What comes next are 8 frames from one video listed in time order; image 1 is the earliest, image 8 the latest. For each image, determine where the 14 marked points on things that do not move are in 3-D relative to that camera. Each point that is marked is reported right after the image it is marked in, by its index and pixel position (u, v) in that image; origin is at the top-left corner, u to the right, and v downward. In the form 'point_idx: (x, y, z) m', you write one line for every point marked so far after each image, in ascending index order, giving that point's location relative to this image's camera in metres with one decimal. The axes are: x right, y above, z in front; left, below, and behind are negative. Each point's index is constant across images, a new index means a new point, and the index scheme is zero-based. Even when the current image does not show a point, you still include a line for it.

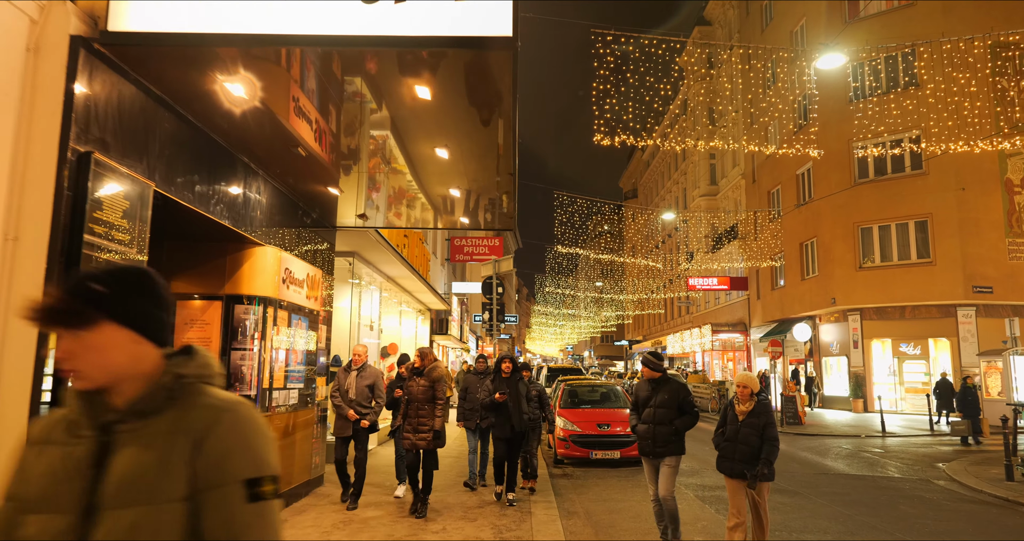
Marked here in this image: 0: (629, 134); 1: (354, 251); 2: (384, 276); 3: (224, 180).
0: (+2.1, +2.4, +12.3) m
1: (-2.7, +0.4, +12.0) m
2: (-2.7, -0.1, +15.0) m
3: (-2.7, +0.8, +6.4) m
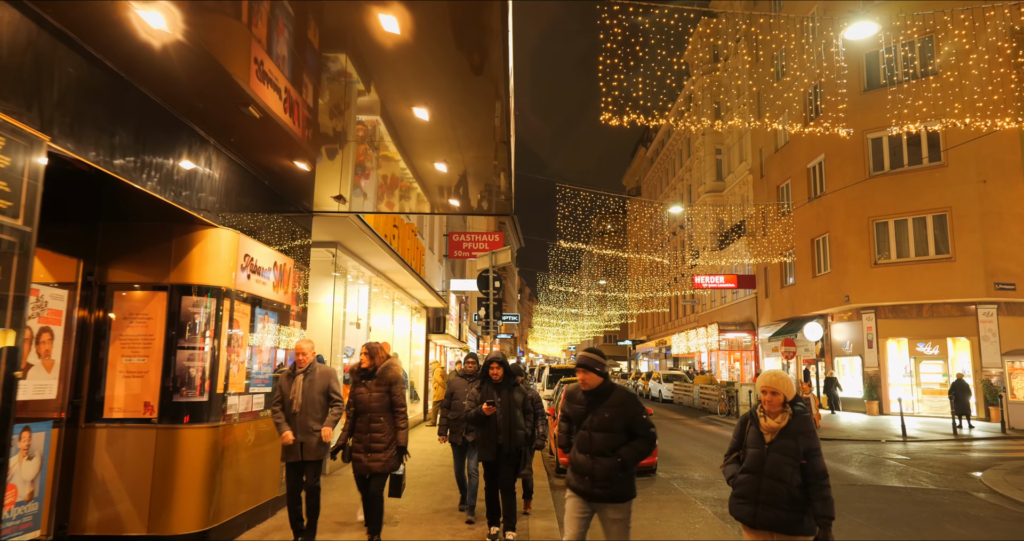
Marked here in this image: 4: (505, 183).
0: (+2.1, +2.6, +11.3) m
1: (-2.8, +0.5, +10.9) m
2: (-2.8, 0.0, +13.9) m
3: (-2.7, +0.9, +5.4) m
4: (-0.1, +1.0, +8.1) m
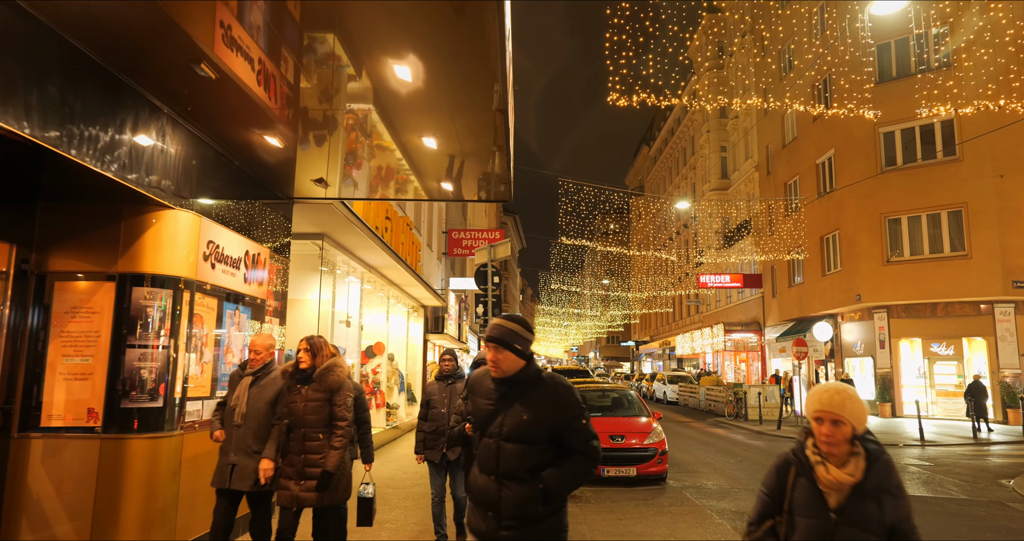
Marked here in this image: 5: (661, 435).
0: (+2.1, +2.7, +10.5) m
1: (-2.8, +0.6, +10.2) m
2: (-2.8, +0.1, +13.2) m
3: (-2.8, +1.0, +4.6) m
4: (-0.1, +1.1, +7.3) m
5: (+2.4, -2.6, +11.2) m
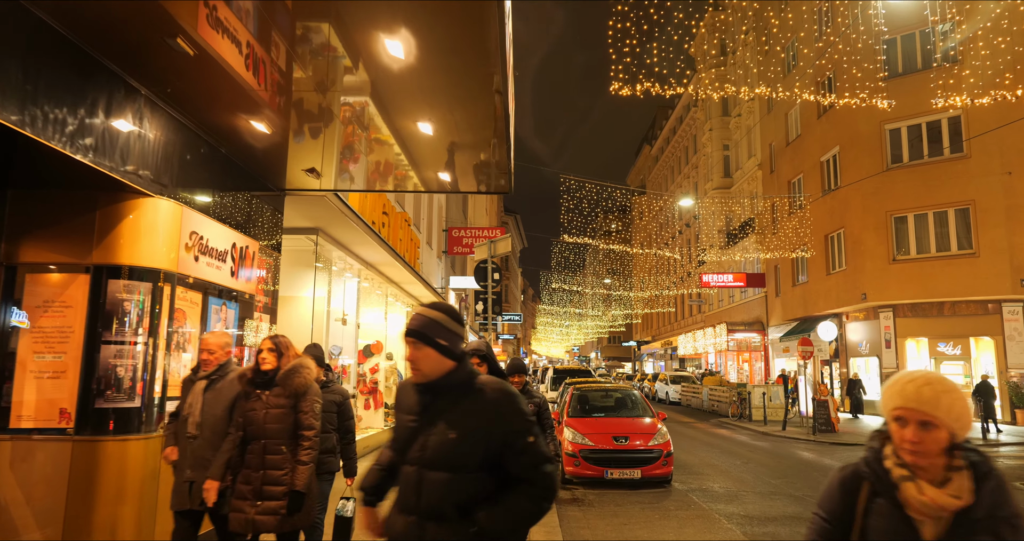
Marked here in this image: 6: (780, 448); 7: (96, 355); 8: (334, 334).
0: (+2.1, +2.7, +10.2) m
1: (-2.8, +0.6, +9.9) m
2: (-2.8, +0.1, +12.9) m
3: (-2.8, +1.1, +4.3) m
4: (-0.1, +1.2, +7.0) m
5: (+2.4, -2.6, +10.9) m
6: (+6.9, -4.6, +18.4) m
7: (-2.9, -0.6, +4.9) m
8: (-2.9, -1.0, +11.5) m
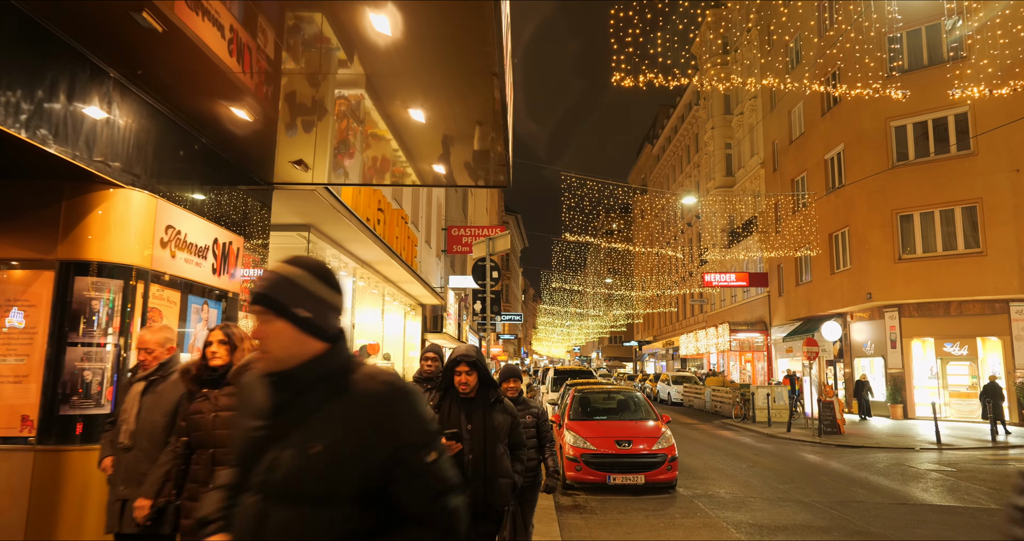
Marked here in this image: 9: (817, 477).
0: (+2.1, +2.8, +9.8) m
1: (-2.8, +0.7, +9.5) m
2: (-2.8, +0.2, +12.5) m
3: (-2.8, +1.1, +3.9) m
4: (-0.1, +1.2, +6.7) m
5: (+2.4, -2.5, +10.5) m
6: (+6.9, -4.6, +18.0) m
7: (-2.9, -0.6, +4.6) m
8: (-2.9, -1.0, +11.1) m
9: (+5.4, -3.7, +12.4) m
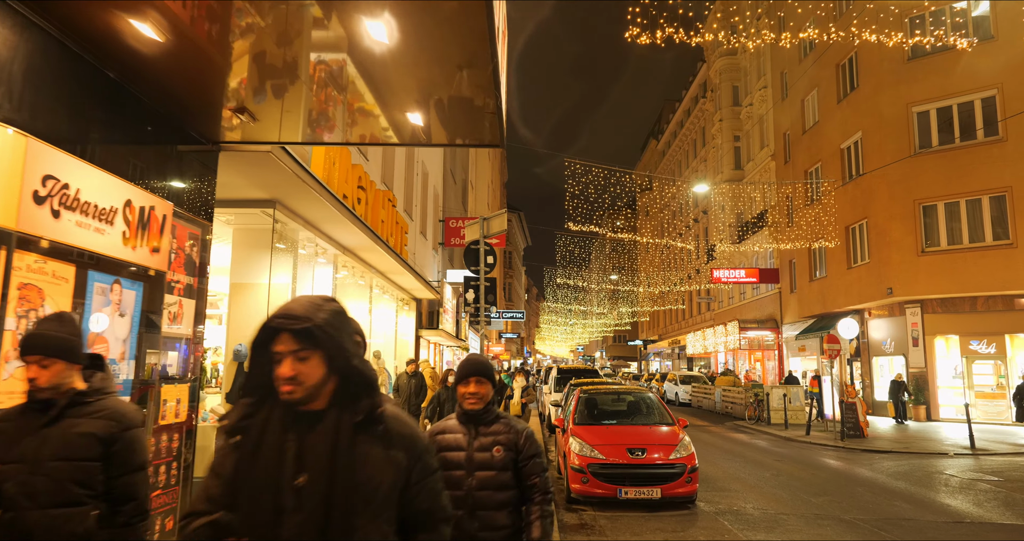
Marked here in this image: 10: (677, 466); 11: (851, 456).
0: (+2.0, +3.0, +8.6) m
1: (-2.8, +0.9, +8.3) m
2: (-2.8, +0.4, +11.2) m
3: (-2.8, +1.3, +2.7) m
4: (-0.1, +1.4, +5.4) m
5: (+2.4, -2.3, +9.2) m
6: (+6.9, -4.4, +16.7) m
7: (-3.0, -0.4, +3.3) m
8: (-3.0, -0.8, +9.9) m
9: (+5.4, -3.5, +11.1) m
10: (+2.1, -2.5, +8.9) m
11: (+8.1, -4.4, +16.7) m
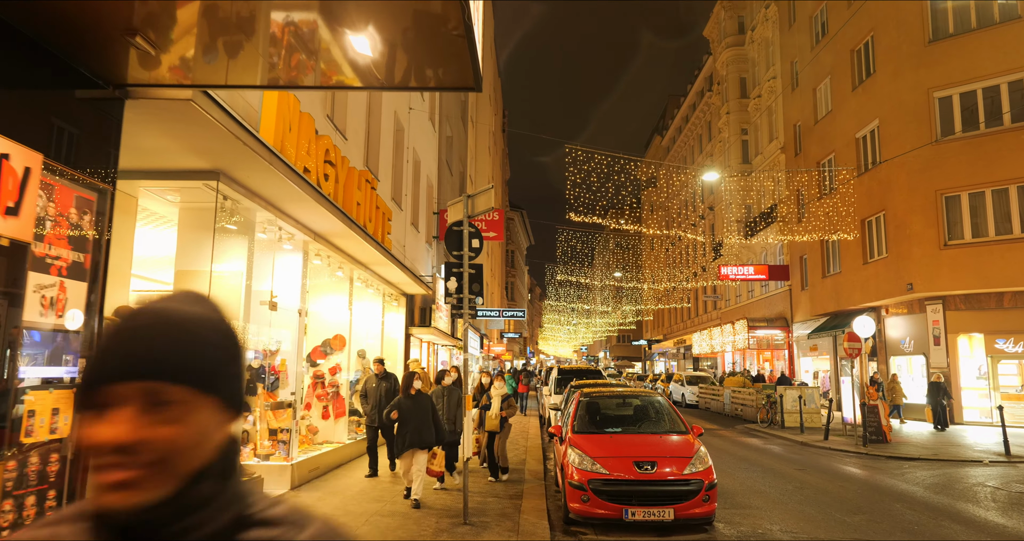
0: (+1.9, +3.1, +7.3) m
1: (-2.9, +1.0, +7.0) m
2: (-2.9, +0.5, +10.0) m
3: (-3.0, +1.5, +1.4) m
4: (-0.3, +1.6, +4.1) m
5: (+2.2, -2.2, +8.0) m
6: (+6.9, -4.2, +15.4) m
7: (-3.2, -0.2, +2.1) m
8: (-3.1, -0.6, +8.7) m
9: (+5.3, -3.3, +9.8) m
10: (+2.0, -2.3, +7.7) m
11: (+8.0, -4.2, +15.4) m
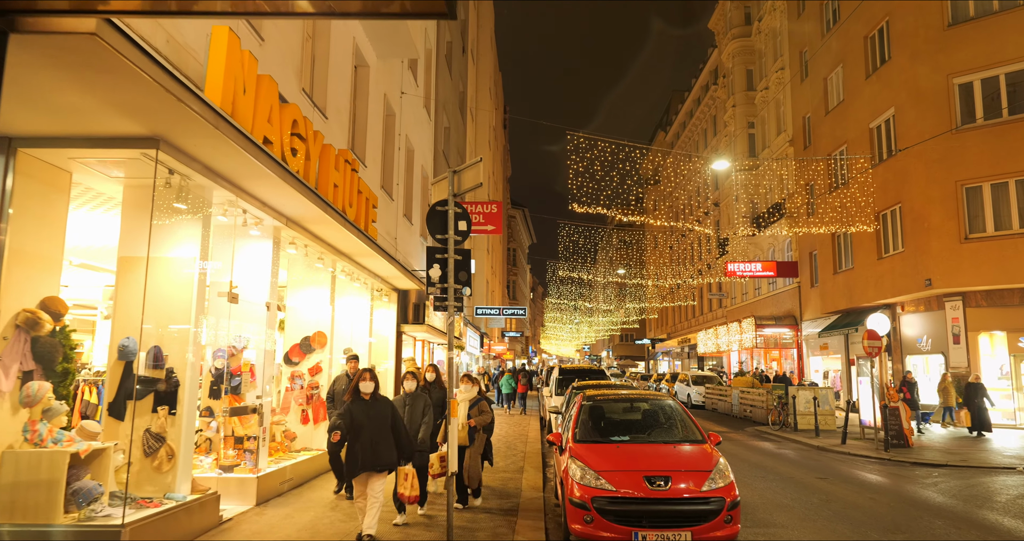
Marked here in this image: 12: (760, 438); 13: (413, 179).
0: (+1.8, +3.3, +6.3) m
1: (-3.0, +1.2, +6.0) m
2: (-3.0, +0.7, +9.0) m
3: (-3.1, +1.6, +0.4) m
4: (-0.4, +1.7, +3.1) m
5: (+2.1, -2.0, +6.9) m
6: (+6.8, -4.1, +14.4) m
7: (-3.3, -0.1, +1.1) m
8: (-3.2, -0.5, +7.6) m
9: (+5.2, -3.1, +8.8) m
10: (+1.9, -2.2, +6.6) m
11: (+7.9, -4.1, +14.4) m
12: (+6.9, -4.6, +19.4) m
13: (-2.7, +2.4, +18.8) m
